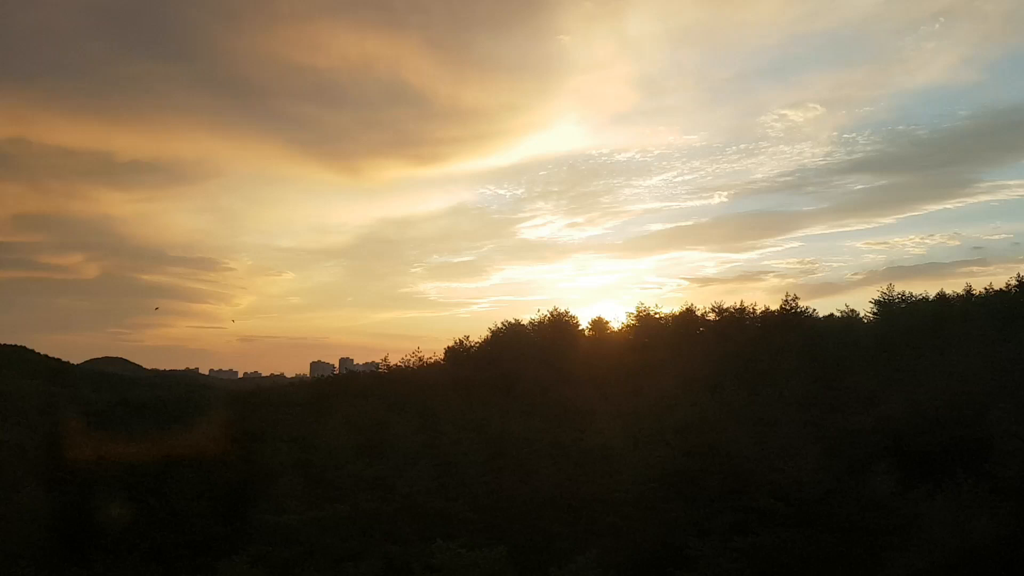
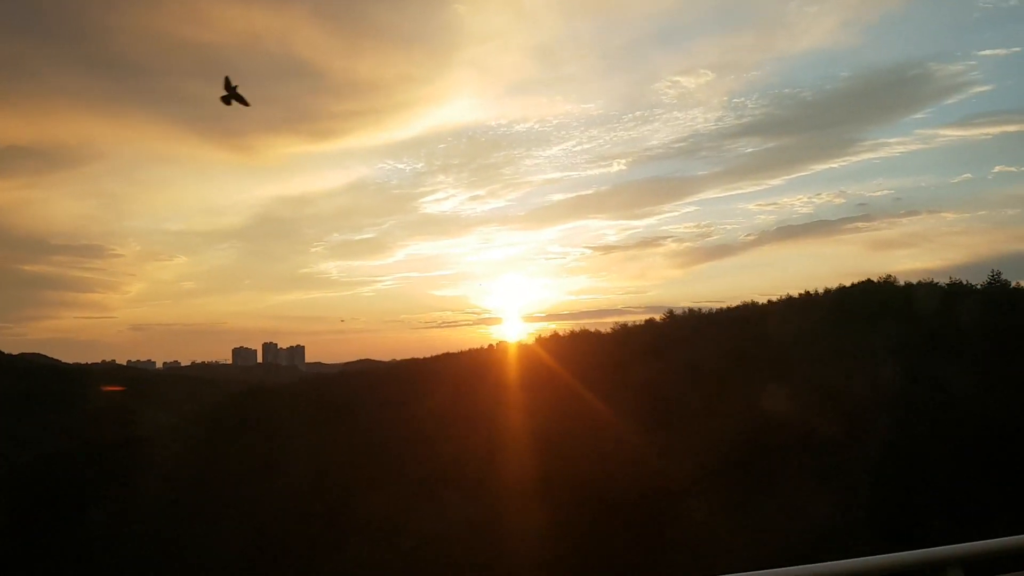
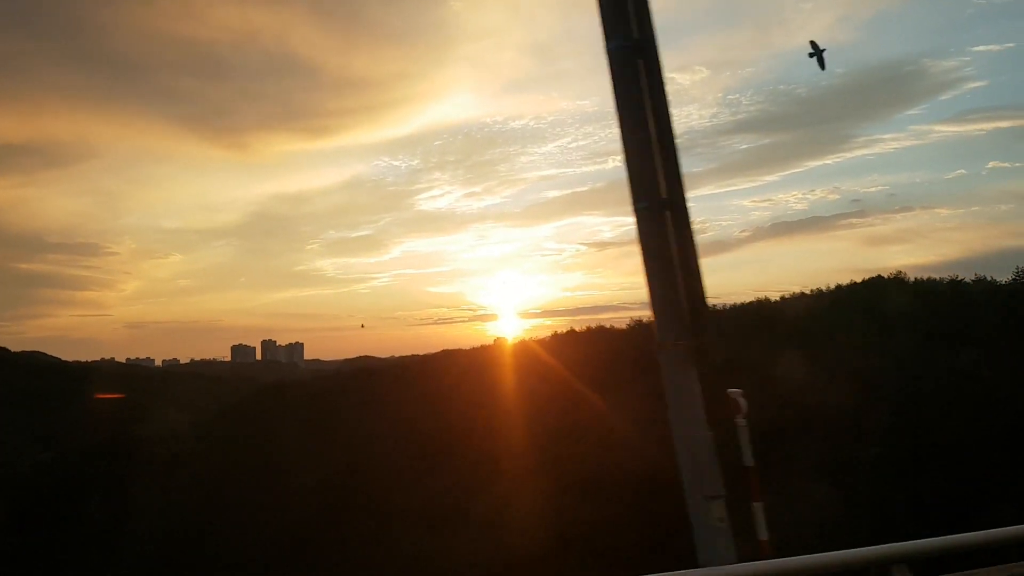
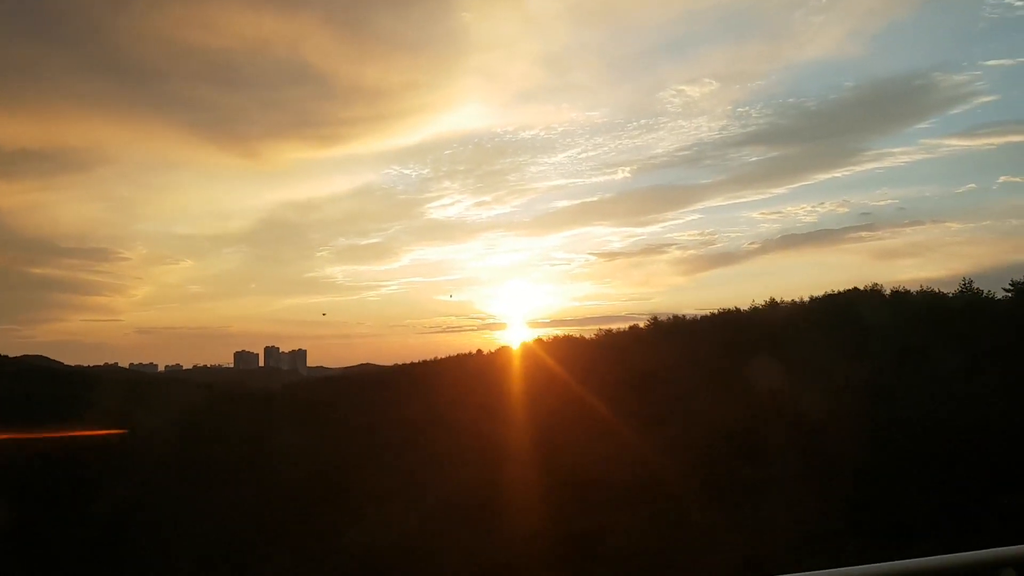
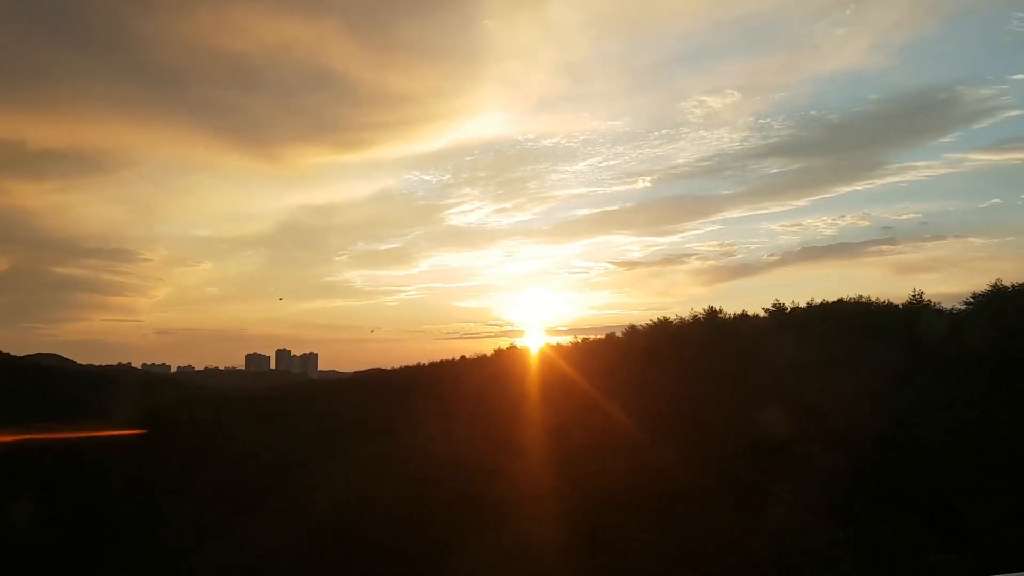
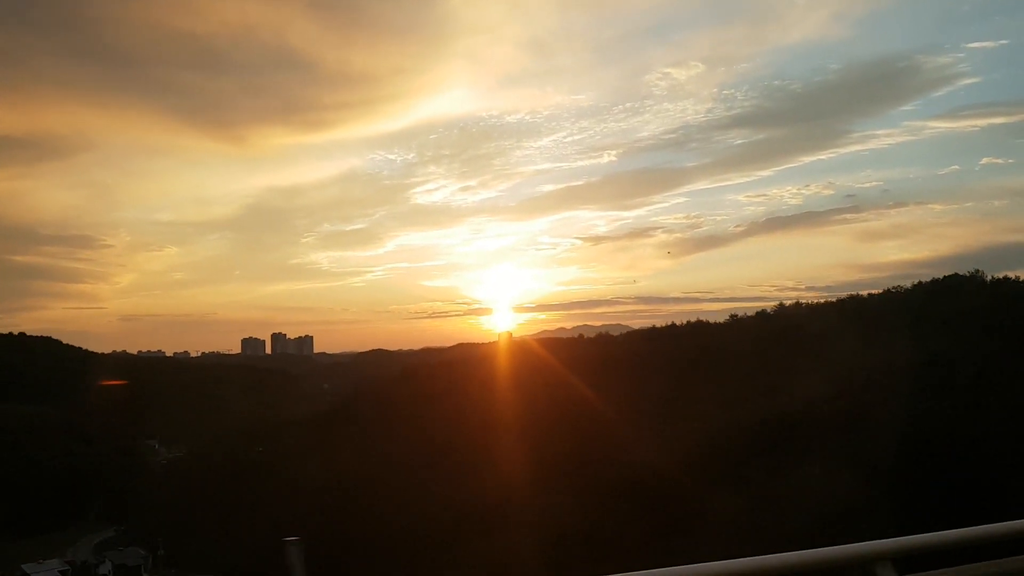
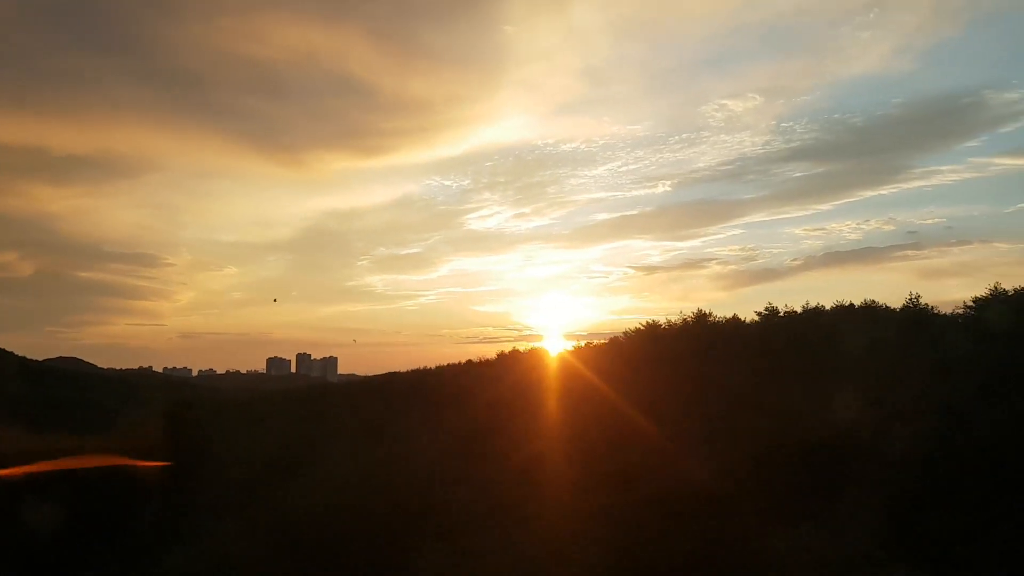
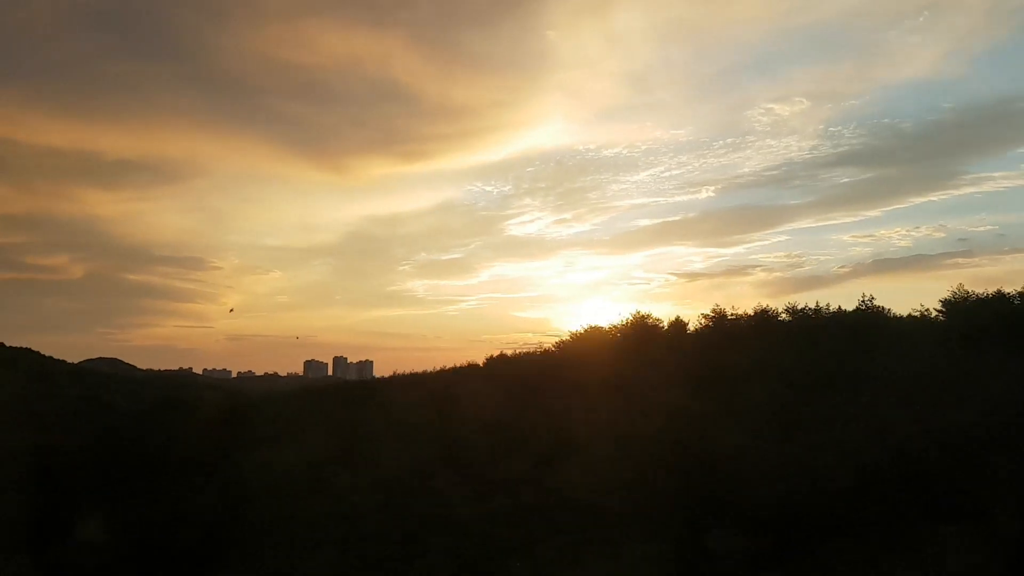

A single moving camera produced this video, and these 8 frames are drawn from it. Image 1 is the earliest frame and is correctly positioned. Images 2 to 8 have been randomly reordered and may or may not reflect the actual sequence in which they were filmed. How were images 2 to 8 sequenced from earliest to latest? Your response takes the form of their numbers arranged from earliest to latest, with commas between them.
8, 7, 5, 4, 2, 3, 6
